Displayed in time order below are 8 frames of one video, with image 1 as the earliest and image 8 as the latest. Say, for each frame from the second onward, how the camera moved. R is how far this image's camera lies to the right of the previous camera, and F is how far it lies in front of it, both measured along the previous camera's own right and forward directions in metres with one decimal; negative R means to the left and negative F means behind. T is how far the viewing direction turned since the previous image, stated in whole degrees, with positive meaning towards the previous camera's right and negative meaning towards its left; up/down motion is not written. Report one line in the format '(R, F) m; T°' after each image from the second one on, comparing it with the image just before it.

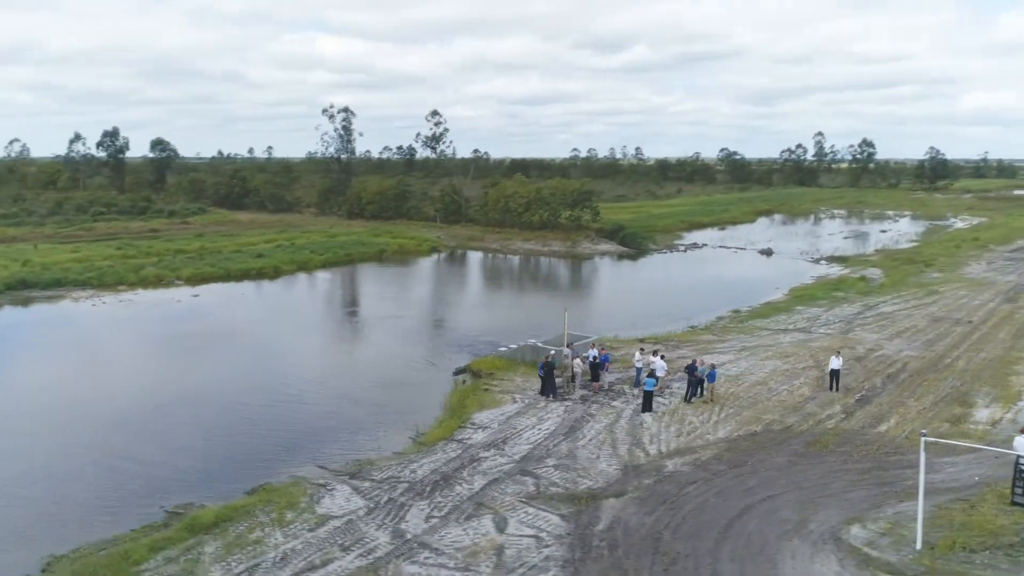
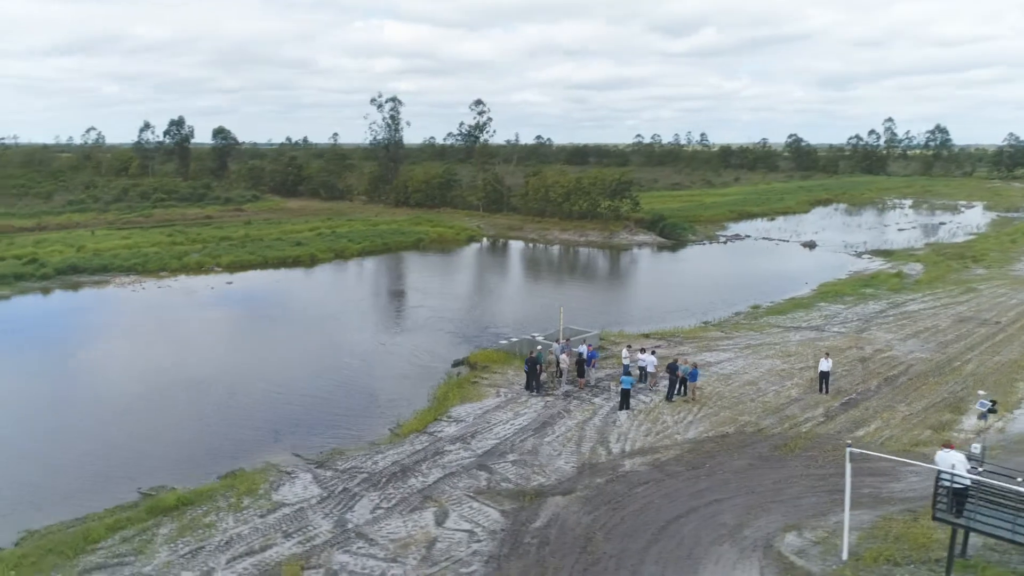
(+2.3, -0.2) m; -5°
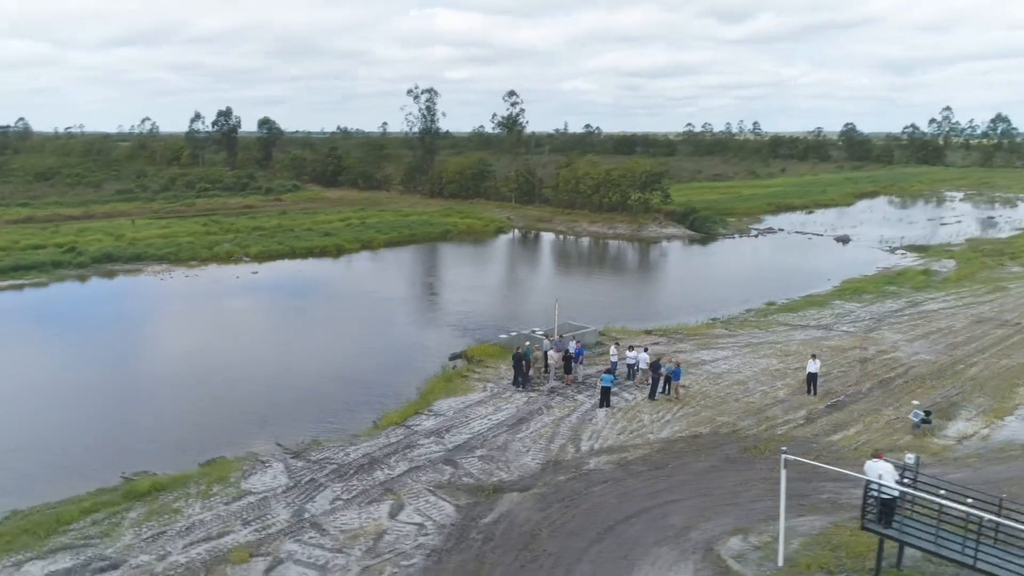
(+1.8, -0.2) m; -4°
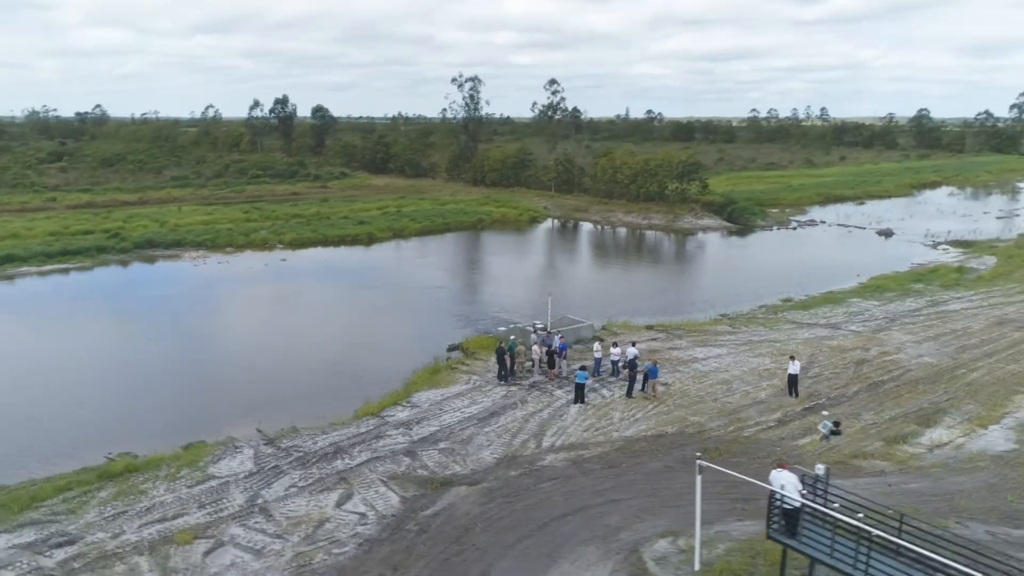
(+2.3, -0.2) m; -5°
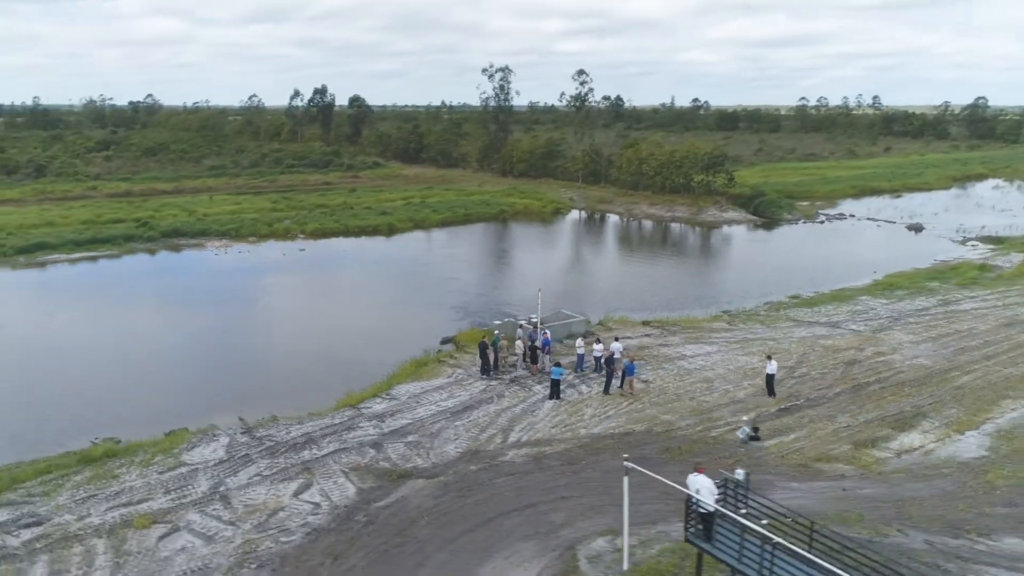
(+1.8, -0.2) m; -3°
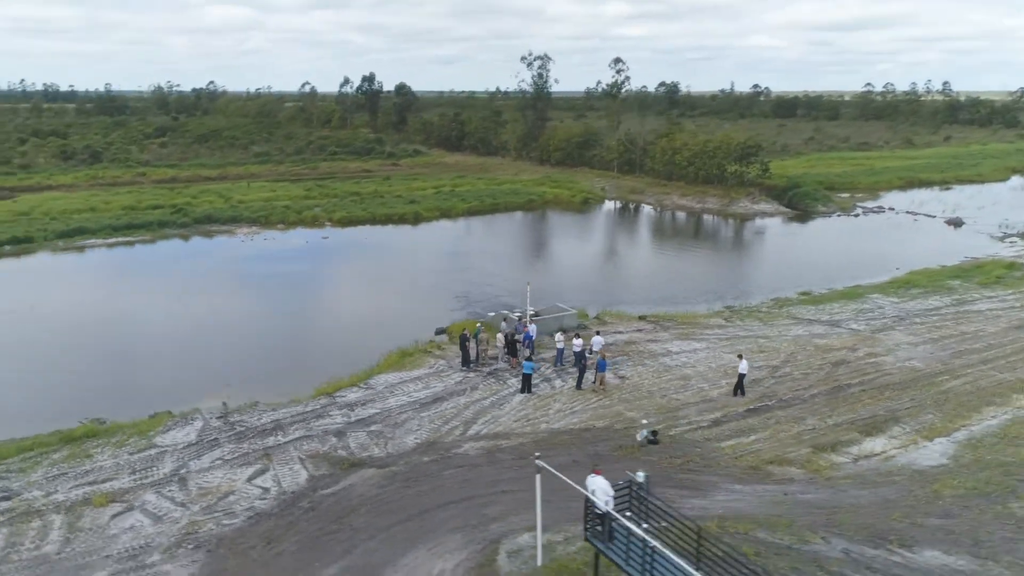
(+2.3, -0.2) m; -4°
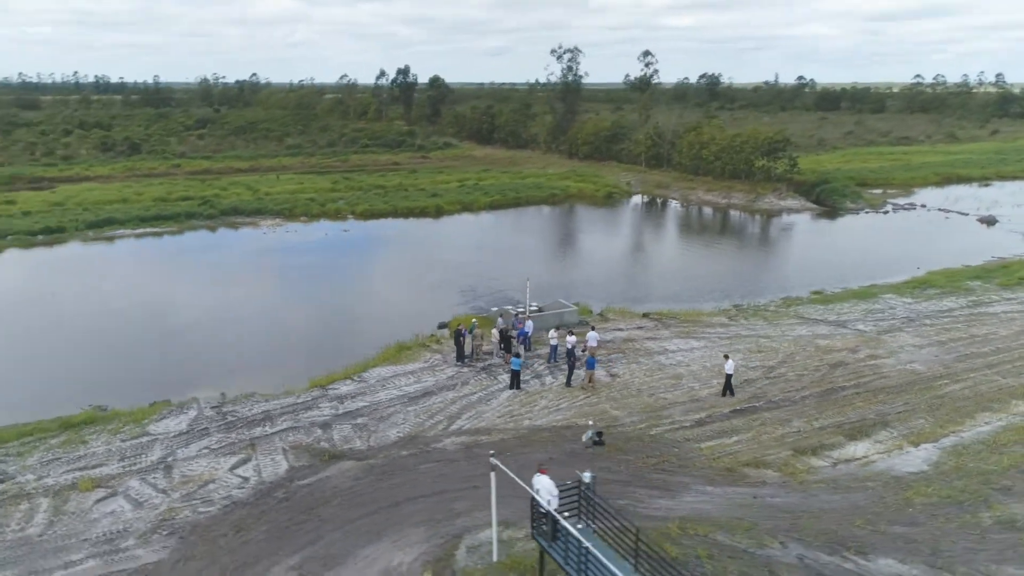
(+1.4, -0.1) m; -3°
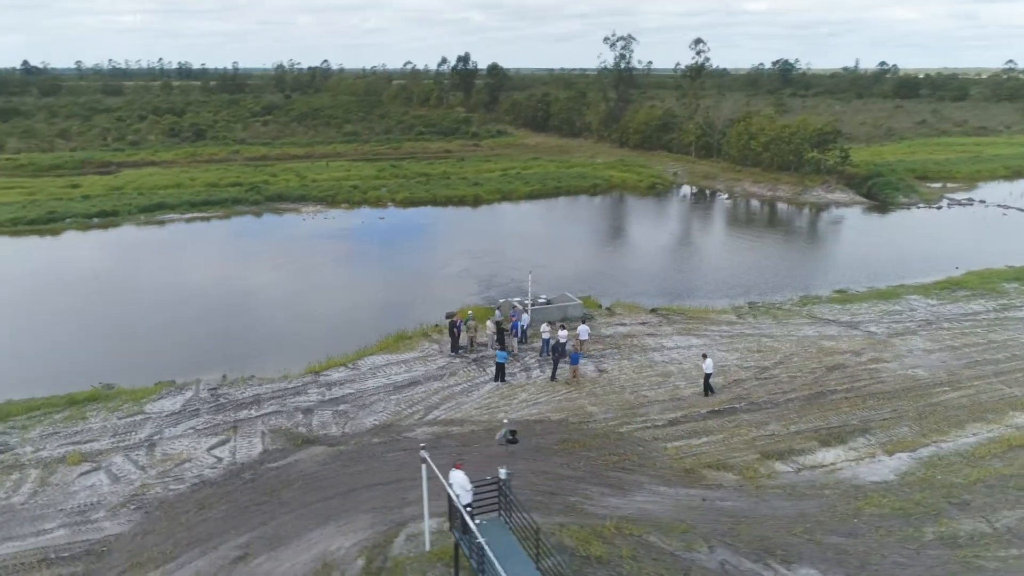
(+2.3, -0.2) m; -5°
